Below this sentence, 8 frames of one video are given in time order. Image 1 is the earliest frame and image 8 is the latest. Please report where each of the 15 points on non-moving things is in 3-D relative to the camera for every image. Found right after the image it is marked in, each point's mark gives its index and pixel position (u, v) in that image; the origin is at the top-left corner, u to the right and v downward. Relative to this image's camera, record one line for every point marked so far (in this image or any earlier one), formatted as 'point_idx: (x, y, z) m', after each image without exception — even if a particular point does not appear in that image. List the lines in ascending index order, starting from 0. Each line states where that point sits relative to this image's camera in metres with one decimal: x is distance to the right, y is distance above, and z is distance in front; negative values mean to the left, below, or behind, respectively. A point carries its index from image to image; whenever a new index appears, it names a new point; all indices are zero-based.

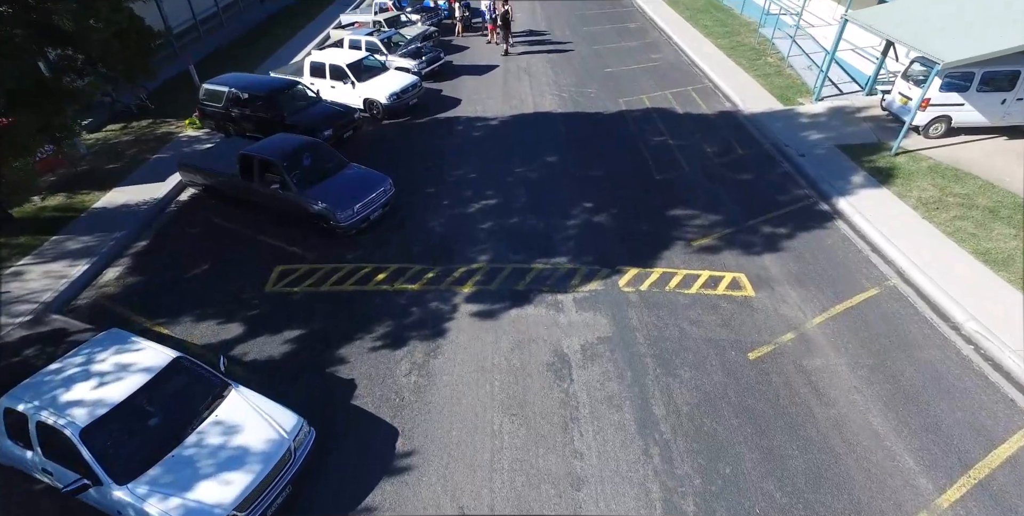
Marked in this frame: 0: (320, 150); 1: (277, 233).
0: (-3.9, +2.2, +11.3) m
1: (-4.6, +0.5, +10.8) m
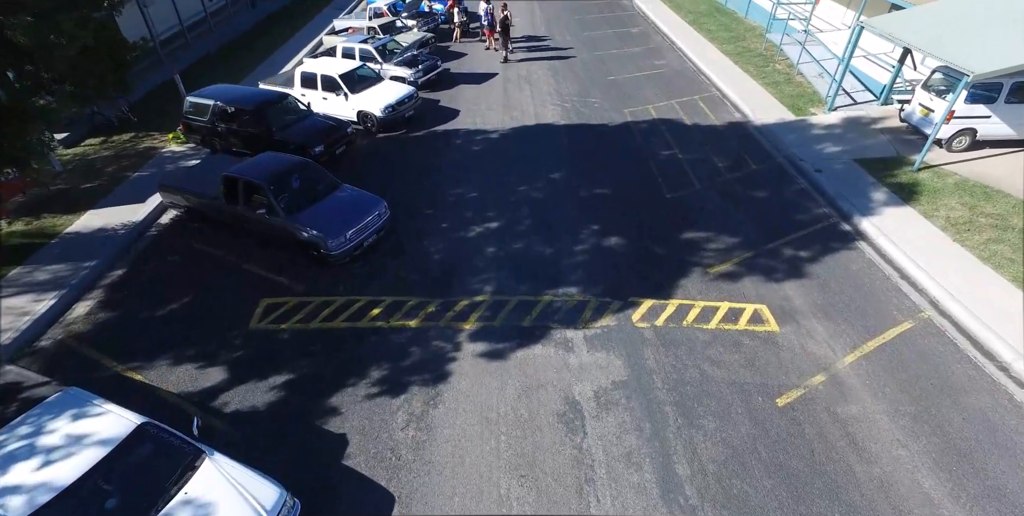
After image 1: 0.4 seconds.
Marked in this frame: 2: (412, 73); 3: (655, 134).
0: (-3.8, +1.6, +10.6) m
1: (-4.5, 0.0, +10.1) m
2: (-3.1, +5.7, +17.3) m
3: (+3.9, +3.4, +15.2) m
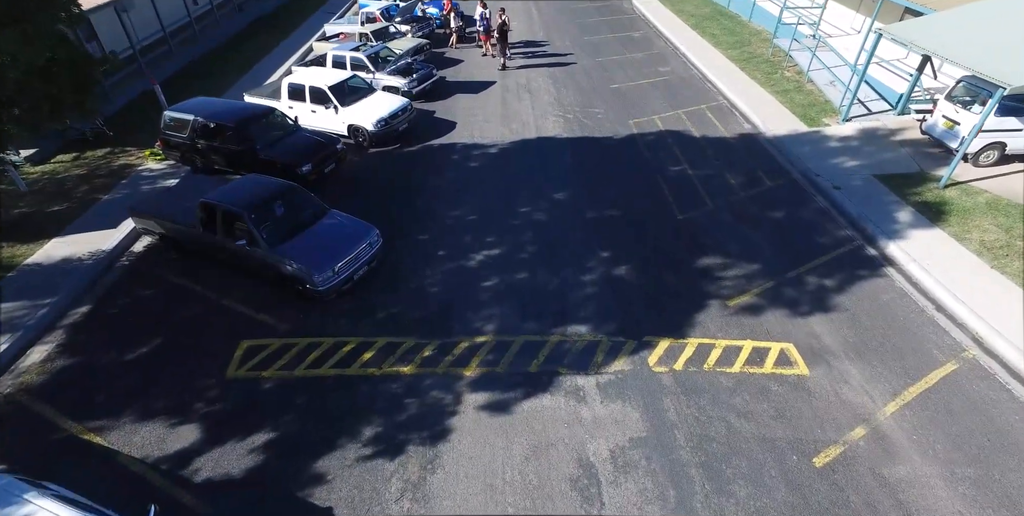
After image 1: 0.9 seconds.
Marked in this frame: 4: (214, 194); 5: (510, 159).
0: (-3.8, +1.1, +9.8) m
1: (-4.4, -0.6, +9.3) m
2: (-3.1, +5.1, +16.5) m
3: (+3.9, +2.8, +14.4) m
4: (-5.1, +1.1, +9.6) m
5: (-0.1, +2.4, +13.6) m
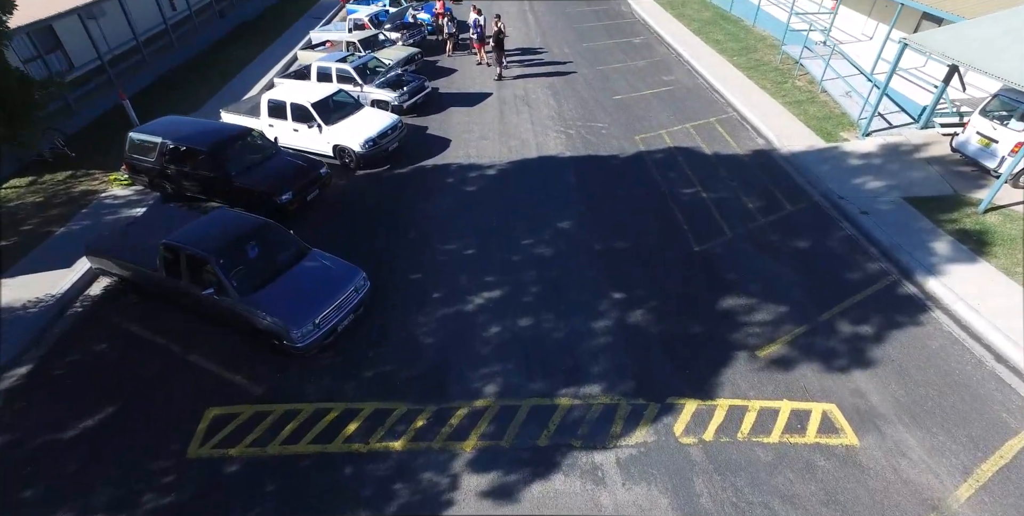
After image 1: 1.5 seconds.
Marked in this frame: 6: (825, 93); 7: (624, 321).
0: (-3.7, +0.4, +8.7) m
1: (-4.4, -1.3, +8.2) m
2: (-3.2, +4.4, +15.4) m
3: (+3.8, +2.2, +13.4) m
4: (-5.1, +0.4, +8.5) m
5: (-0.1, +1.7, +12.5) m
6: (+9.4, +5.0, +16.9) m
7: (+1.8, -1.0, +8.7) m
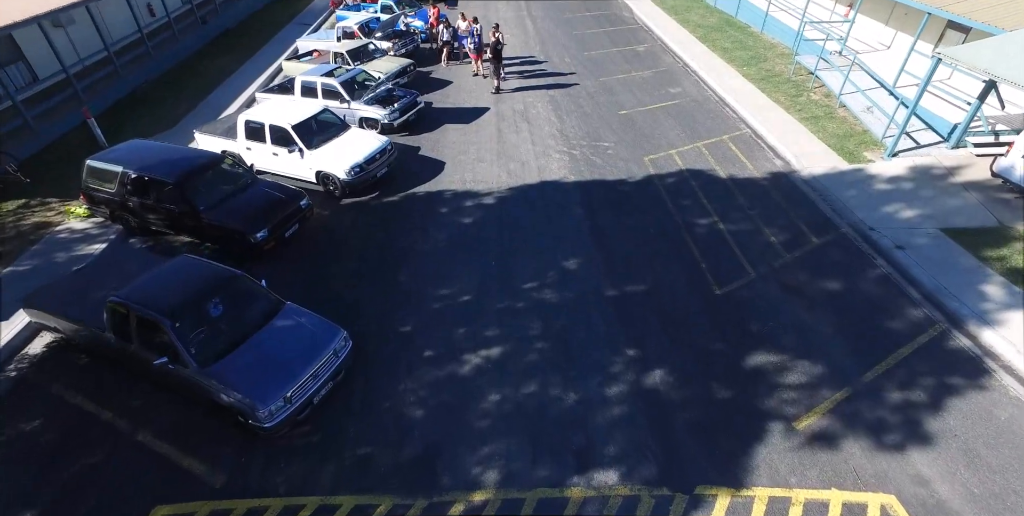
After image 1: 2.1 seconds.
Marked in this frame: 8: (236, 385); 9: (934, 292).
0: (-3.7, -0.4, +7.6) m
1: (-4.3, -2.1, +7.1) m
2: (-3.2, +3.7, +14.3) m
3: (+3.8, +1.4, +12.3) m
4: (-5.0, -0.4, +7.4) m
5: (-0.1, +0.9, +11.4) m
6: (+9.4, +4.3, +15.9) m
7: (+1.8, -1.7, +7.7) m
8: (-3.3, -1.5, +6.7) m
9: (+7.0, -0.6, +9.4) m
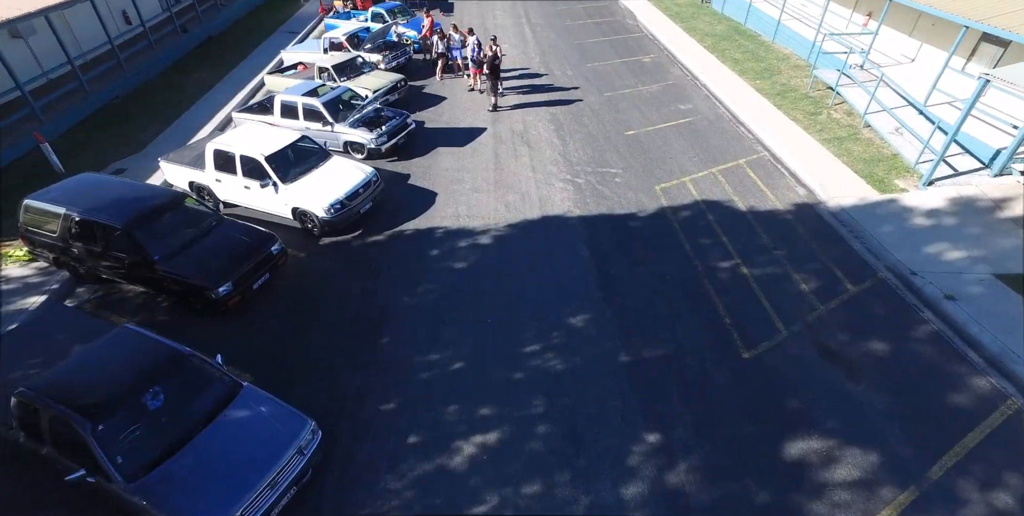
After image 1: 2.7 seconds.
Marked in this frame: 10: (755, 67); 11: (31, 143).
0: (-3.7, -1.3, +6.3) m
1: (-4.3, -3.0, +5.8) m
2: (-3.2, +2.8, +13.1) m
3: (+3.8, +0.6, +11.1) m
4: (-5.0, -1.3, +6.2) m
5: (-0.1, +0.1, +10.2) m
6: (+9.4, +3.4, +14.7) m
7: (+1.8, -2.6, +6.5) m
8: (-3.3, -2.4, +5.4) m
9: (+7.0, -1.4, +8.2) m
10: (+8.6, +6.7, +19.7) m
11: (-11.2, +2.7, +13.1) m
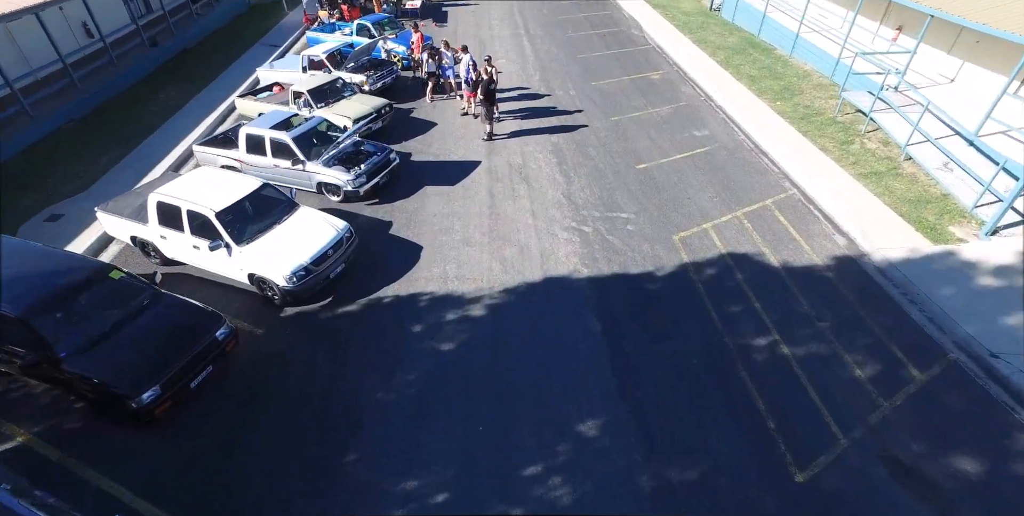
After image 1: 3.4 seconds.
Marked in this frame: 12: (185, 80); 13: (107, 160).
0: (-3.7, -2.5, +4.7) m
1: (-4.4, -4.2, +4.2) m
2: (-3.3, +1.6, +11.4) m
3: (+3.7, -0.6, +9.5) m
4: (-5.1, -2.5, +4.5) m
5: (-0.1, -1.1, +8.6) m
6: (+9.3, +2.3, +13.1) m
7: (+1.7, -3.8, +4.8) m
8: (-3.3, -3.6, +3.8) m
9: (+7.0, -2.6, +6.5) m
10: (+8.5, +5.6, +18.1) m
11: (-11.2, +1.5, +11.4) m
12: (-10.8, +5.9, +18.6) m
13: (-9.6, +2.4, +13.2) m
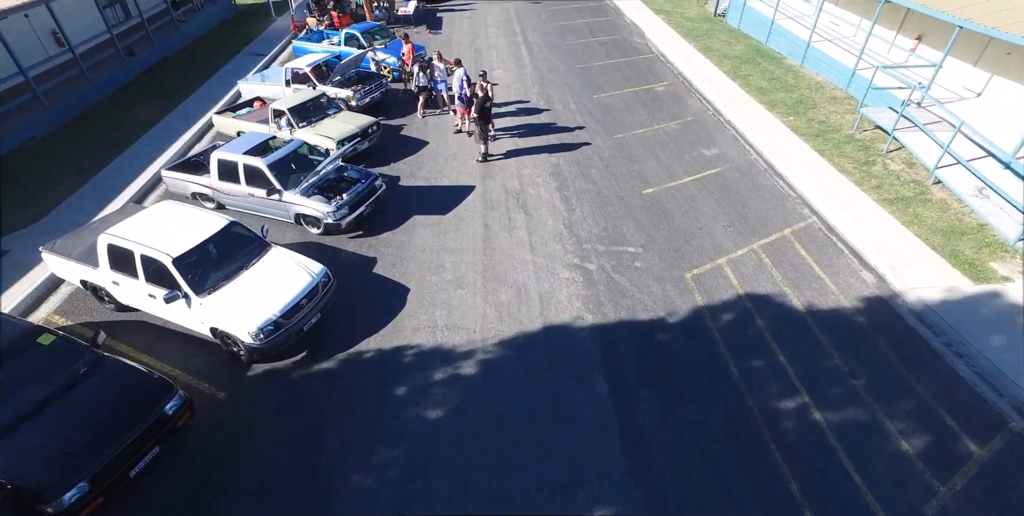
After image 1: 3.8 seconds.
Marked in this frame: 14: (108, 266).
0: (-3.8, -3.2, +3.7) m
1: (-4.4, -4.9, +3.2) m
2: (-3.4, +0.9, +10.4) m
3: (+3.7, -1.3, +8.5) m
4: (-5.1, -3.2, +3.5) m
5: (-0.2, -1.8, +7.6) m
6: (+9.2, +1.6, +12.1) m
7: (+1.7, -4.5, +3.8) m
8: (-3.4, -4.3, +2.8) m
9: (+6.9, -3.3, +5.5) m
10: (+8.4, +4.9, +17.1) m
11: (-11.3, +0.7, +10.4) m
12: (-10.9, +5.2, +17.5) m
13: (-9.7, +1.6, +12.2) m
14: (-6.0, -0.2, +8.3) m
